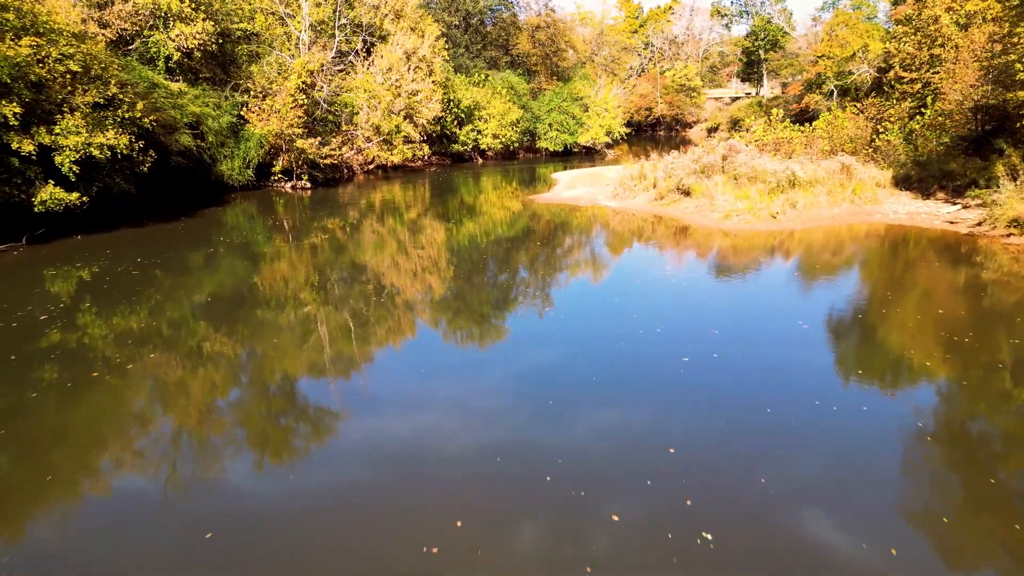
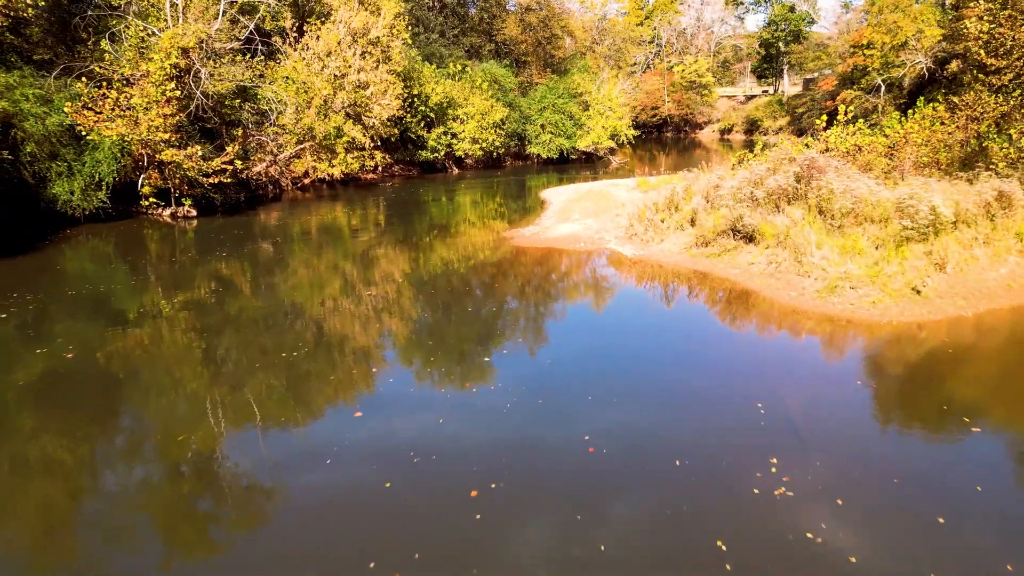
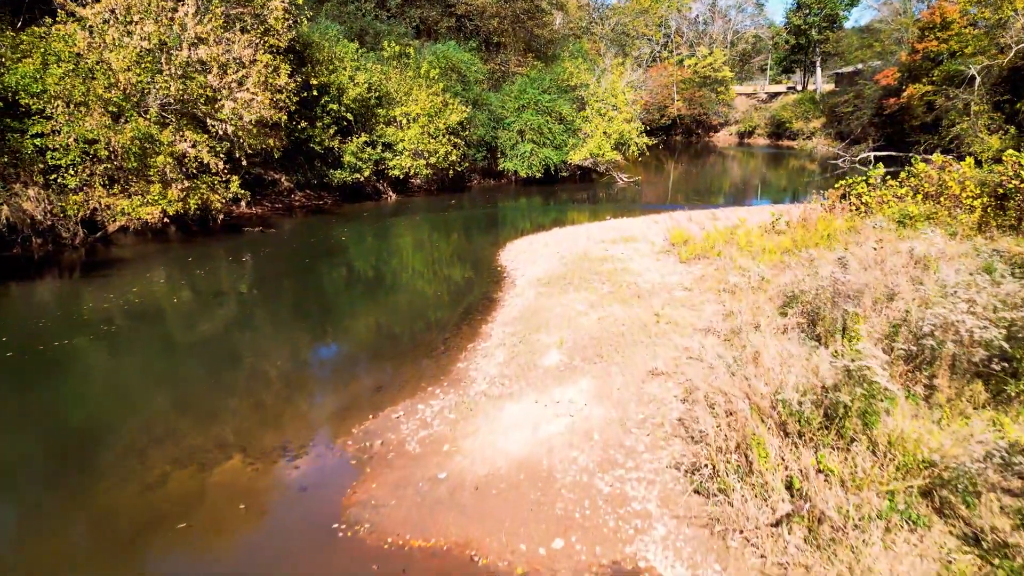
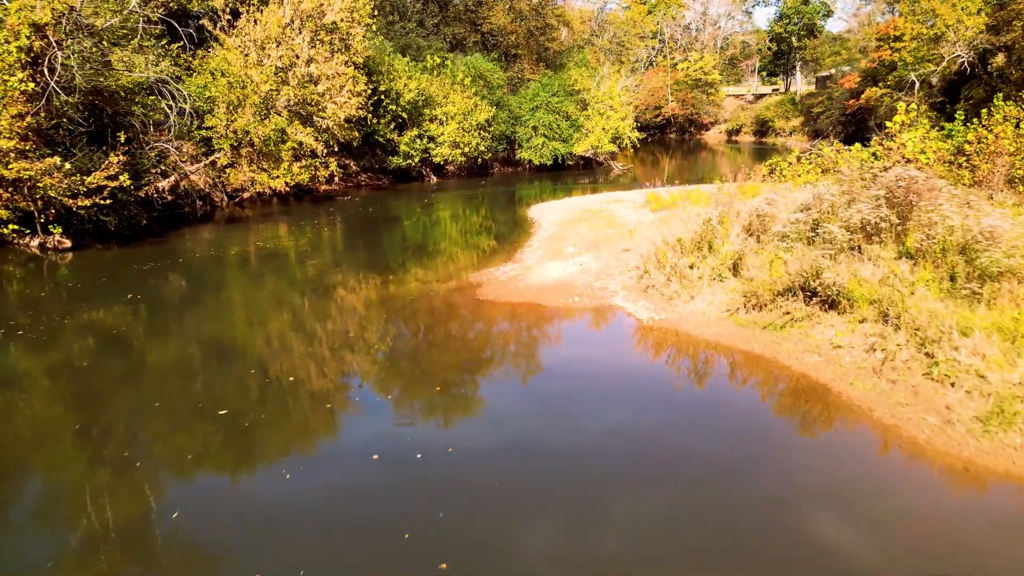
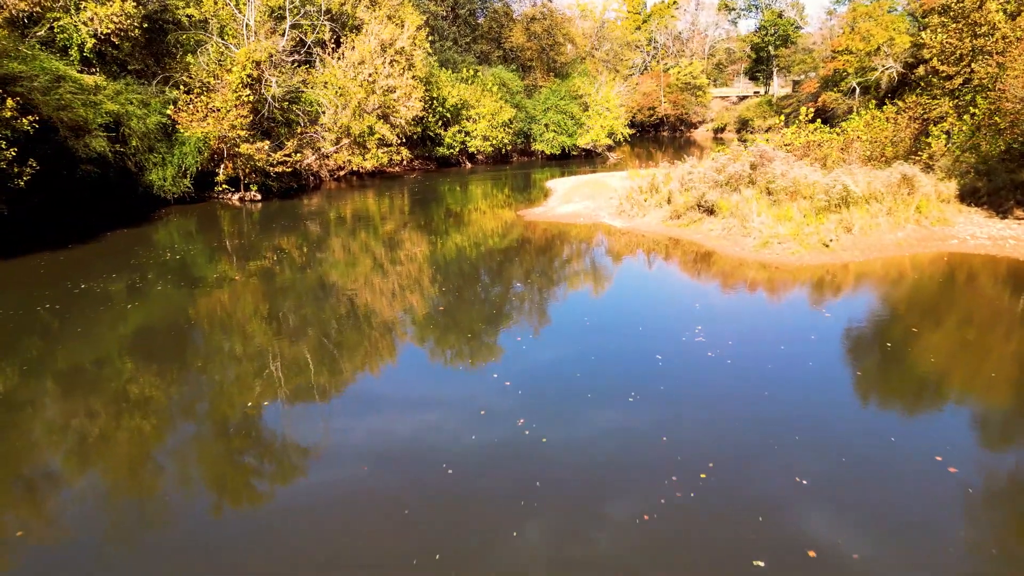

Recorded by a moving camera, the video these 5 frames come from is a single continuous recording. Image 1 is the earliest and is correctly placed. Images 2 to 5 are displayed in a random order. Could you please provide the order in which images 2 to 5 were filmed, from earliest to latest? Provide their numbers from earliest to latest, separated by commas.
5, 2, 4, 3
